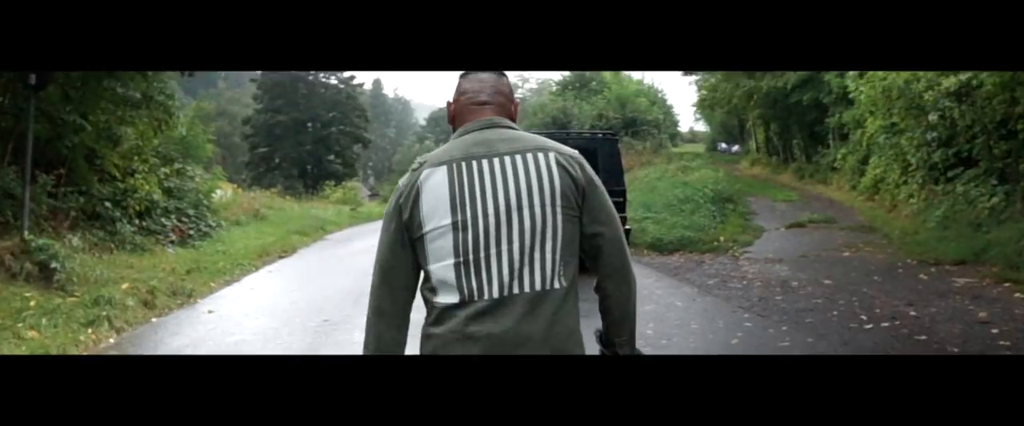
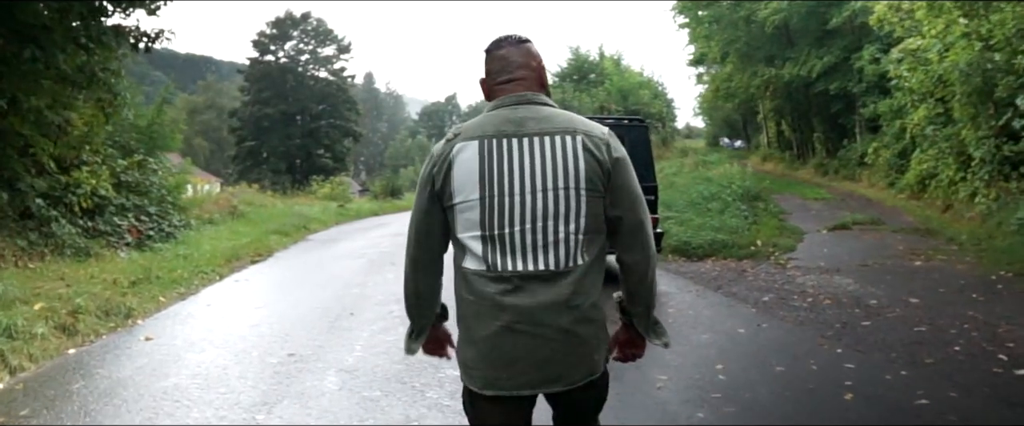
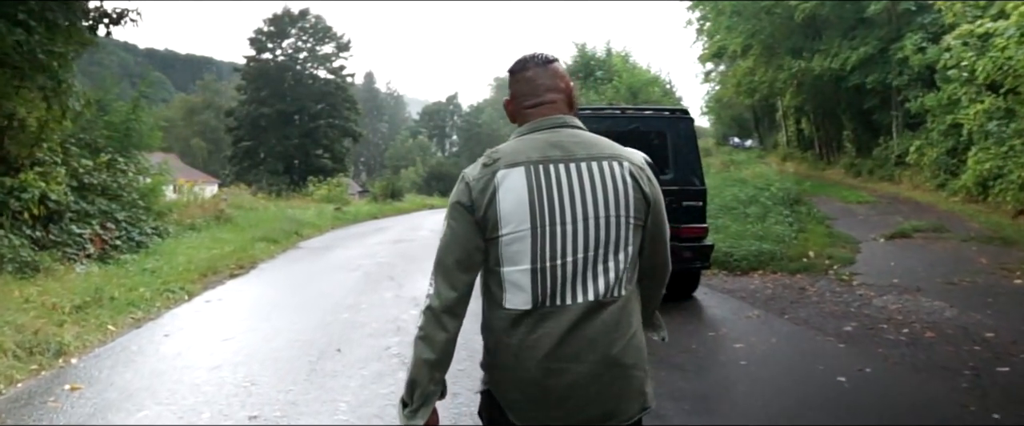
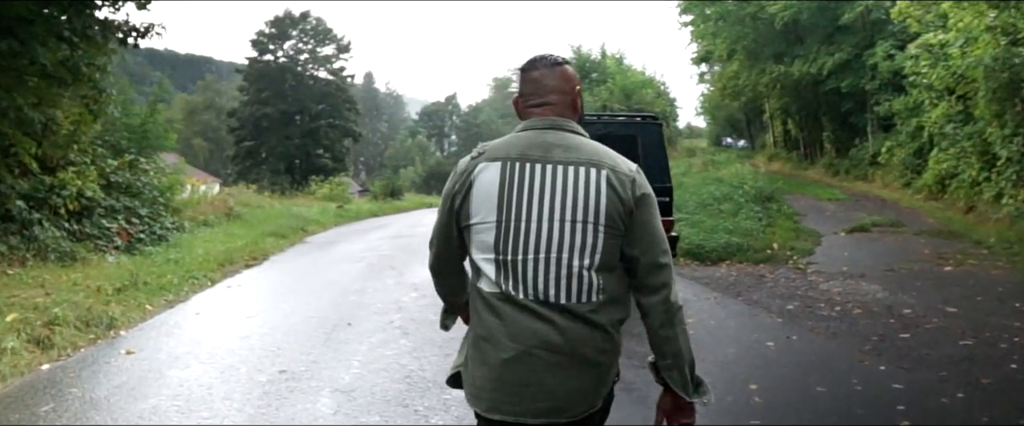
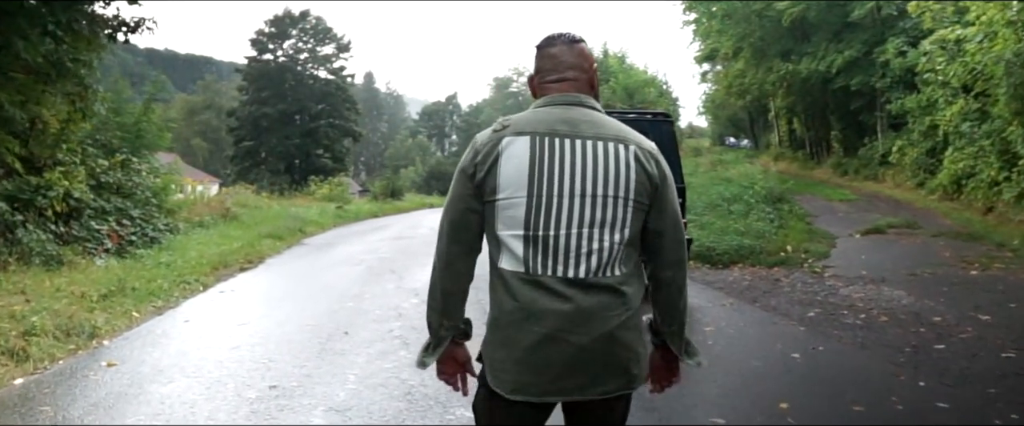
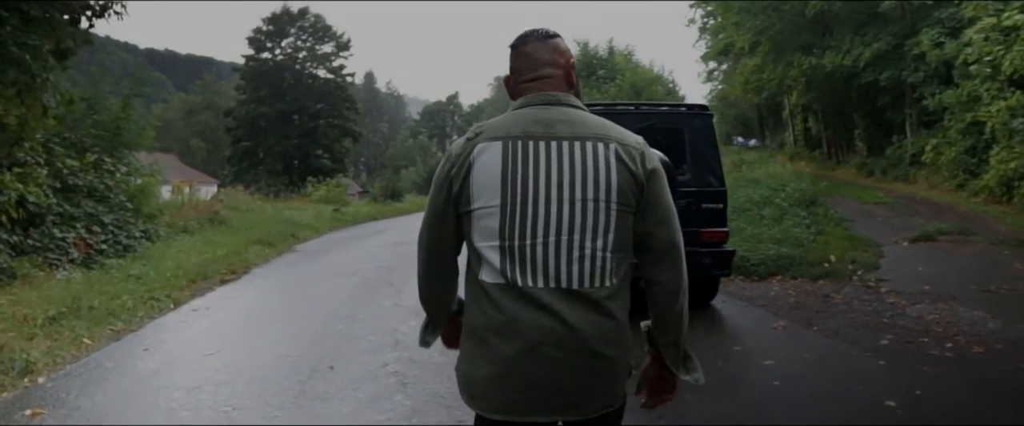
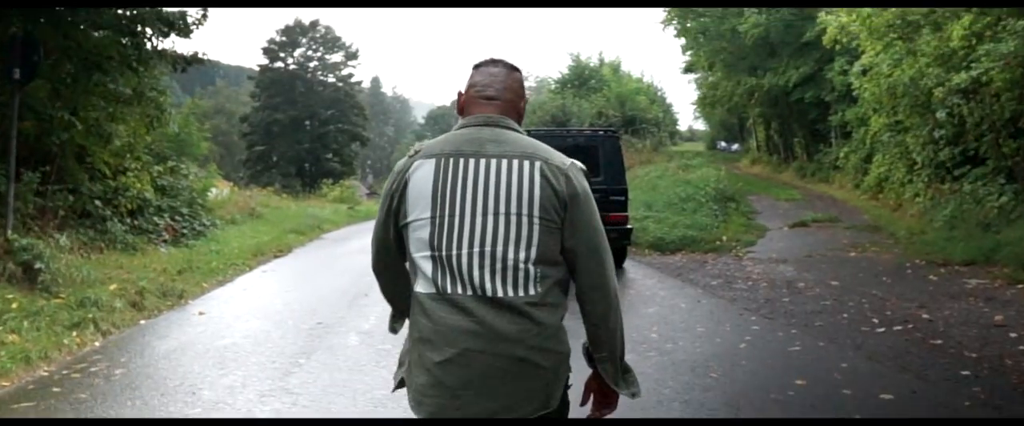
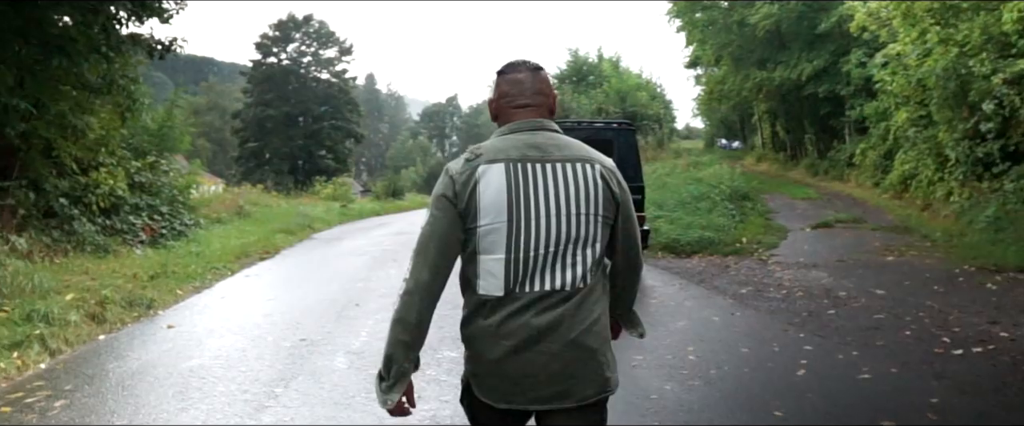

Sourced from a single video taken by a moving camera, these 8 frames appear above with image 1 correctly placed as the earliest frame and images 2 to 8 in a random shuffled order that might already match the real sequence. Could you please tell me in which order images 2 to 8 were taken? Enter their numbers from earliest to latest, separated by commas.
7, 8, 2, 4, 5, 3, 6
